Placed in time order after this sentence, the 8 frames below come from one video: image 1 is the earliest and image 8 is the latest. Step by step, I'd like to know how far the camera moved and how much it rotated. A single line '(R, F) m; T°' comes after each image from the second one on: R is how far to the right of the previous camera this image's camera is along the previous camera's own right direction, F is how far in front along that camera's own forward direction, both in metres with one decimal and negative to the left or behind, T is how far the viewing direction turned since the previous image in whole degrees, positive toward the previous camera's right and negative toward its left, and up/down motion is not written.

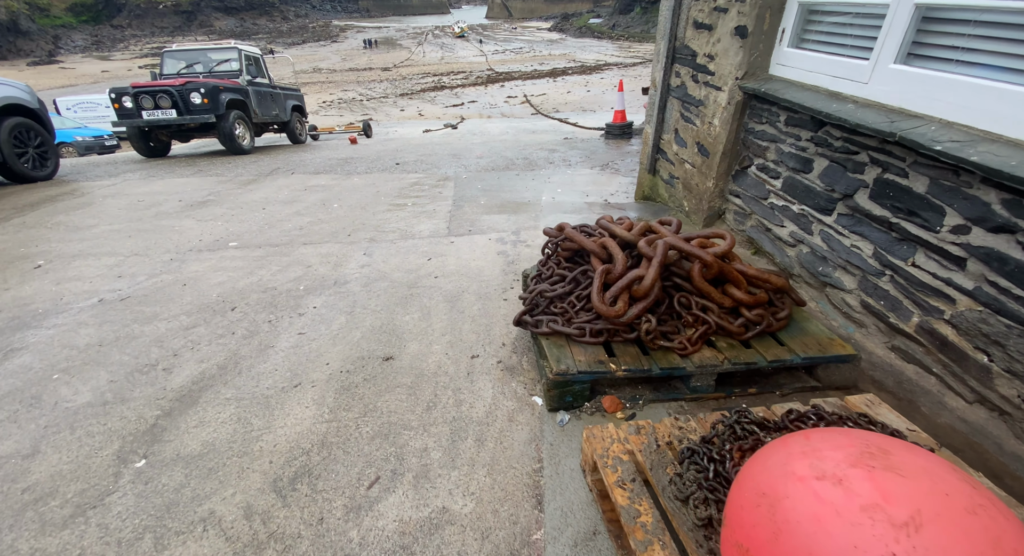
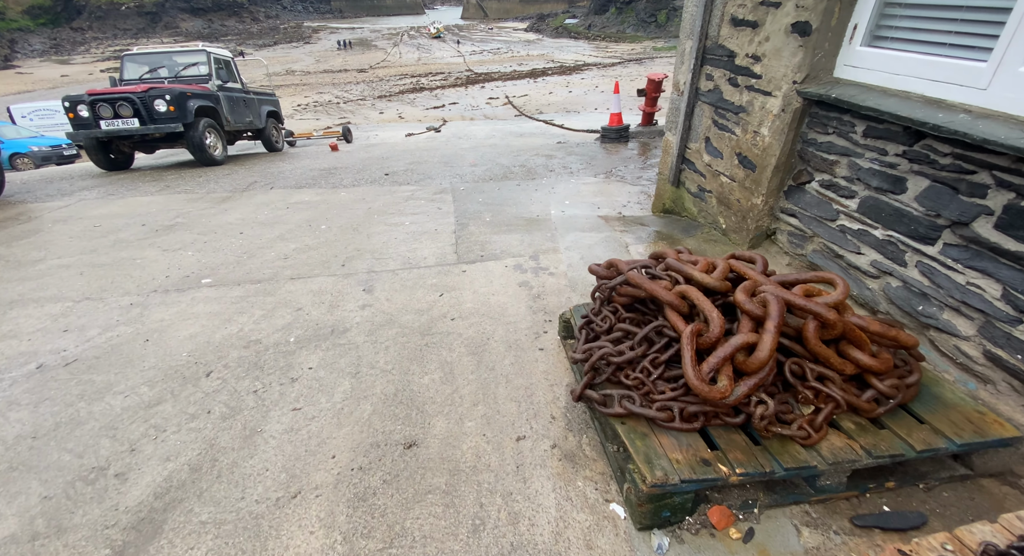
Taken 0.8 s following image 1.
(-0.3, +0.5) m; +2°
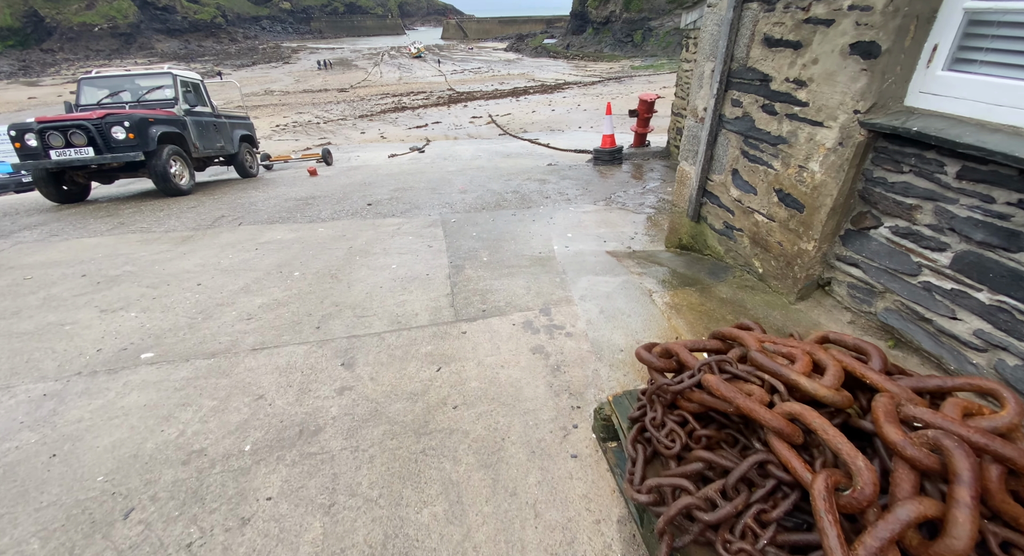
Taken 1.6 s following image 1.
(-0.1, +0.5) m; +2°
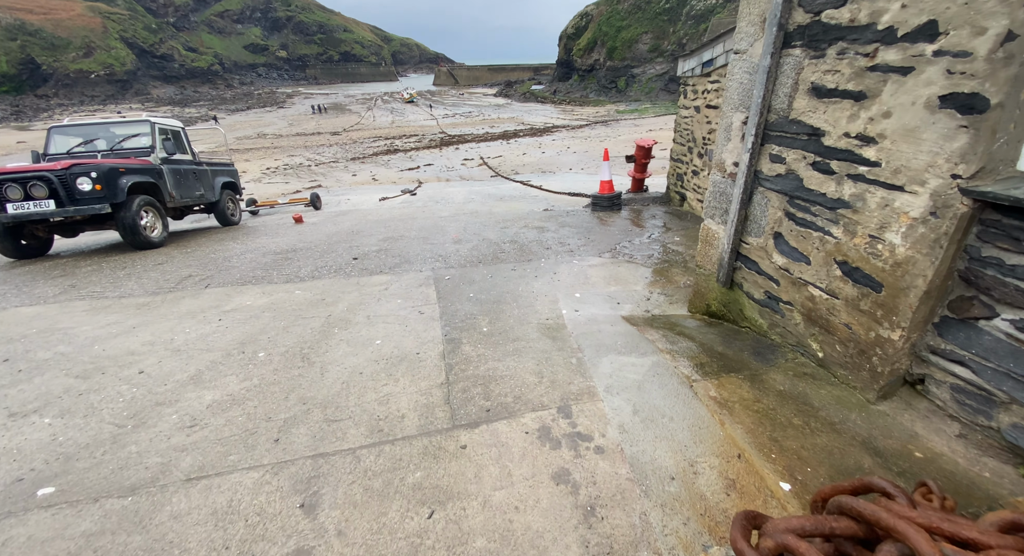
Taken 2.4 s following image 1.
(-0.1, +0.5) m; +1°
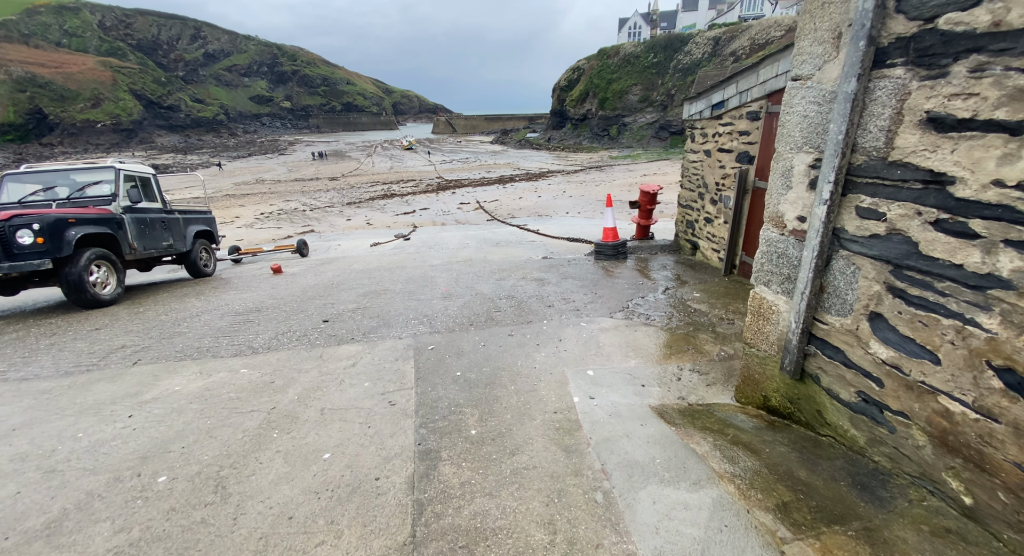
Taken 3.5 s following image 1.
(0.0, +0.8) m; 0°
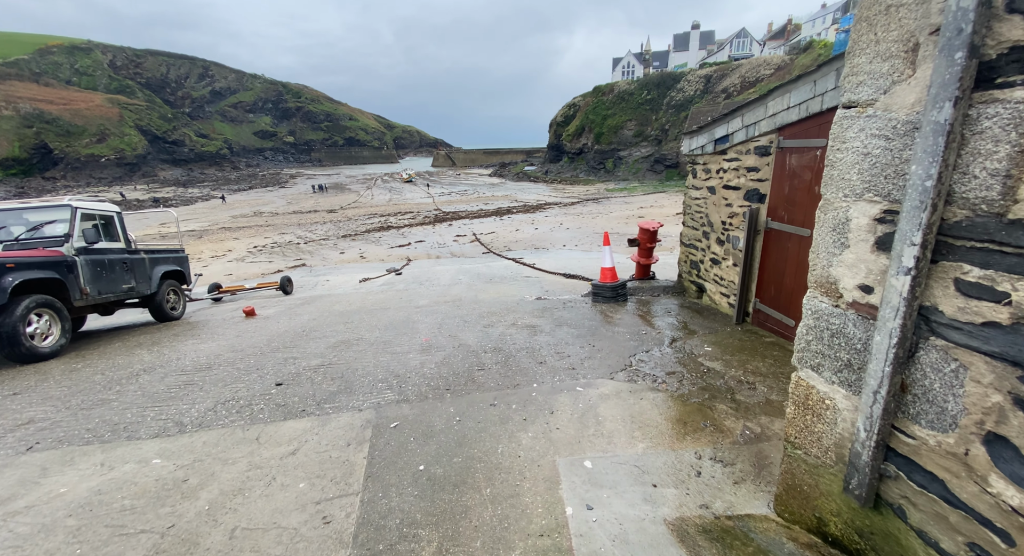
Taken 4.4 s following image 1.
(+0.1, +0.6) m; 0°
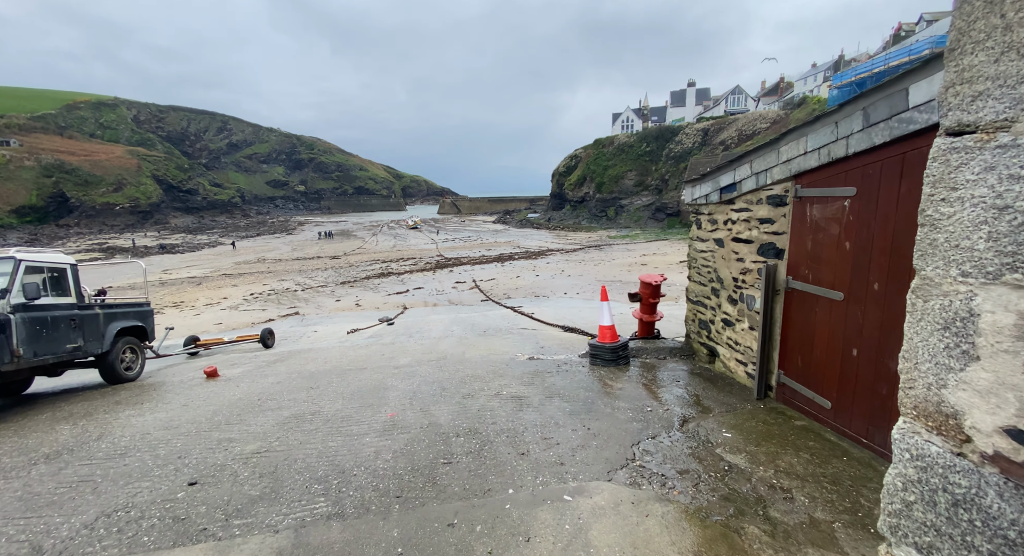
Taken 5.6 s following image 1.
(+0.2, +0.7) m; 0°
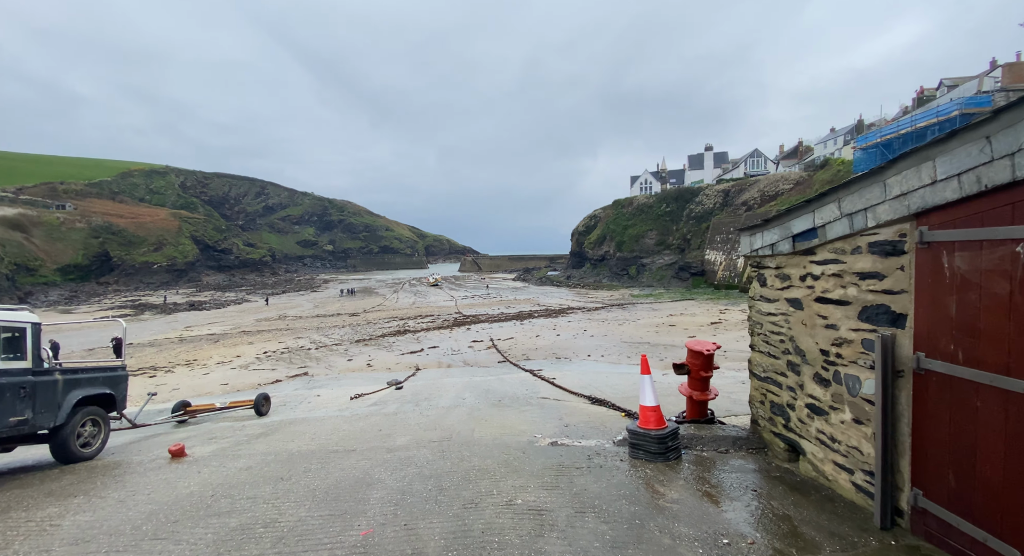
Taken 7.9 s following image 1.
(0.0, +1.1) m; -3°
